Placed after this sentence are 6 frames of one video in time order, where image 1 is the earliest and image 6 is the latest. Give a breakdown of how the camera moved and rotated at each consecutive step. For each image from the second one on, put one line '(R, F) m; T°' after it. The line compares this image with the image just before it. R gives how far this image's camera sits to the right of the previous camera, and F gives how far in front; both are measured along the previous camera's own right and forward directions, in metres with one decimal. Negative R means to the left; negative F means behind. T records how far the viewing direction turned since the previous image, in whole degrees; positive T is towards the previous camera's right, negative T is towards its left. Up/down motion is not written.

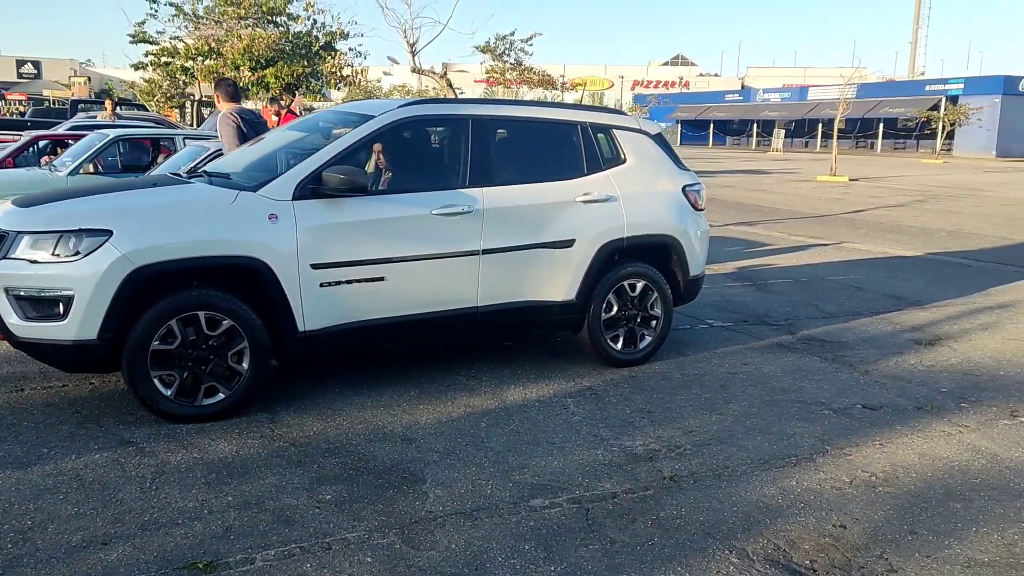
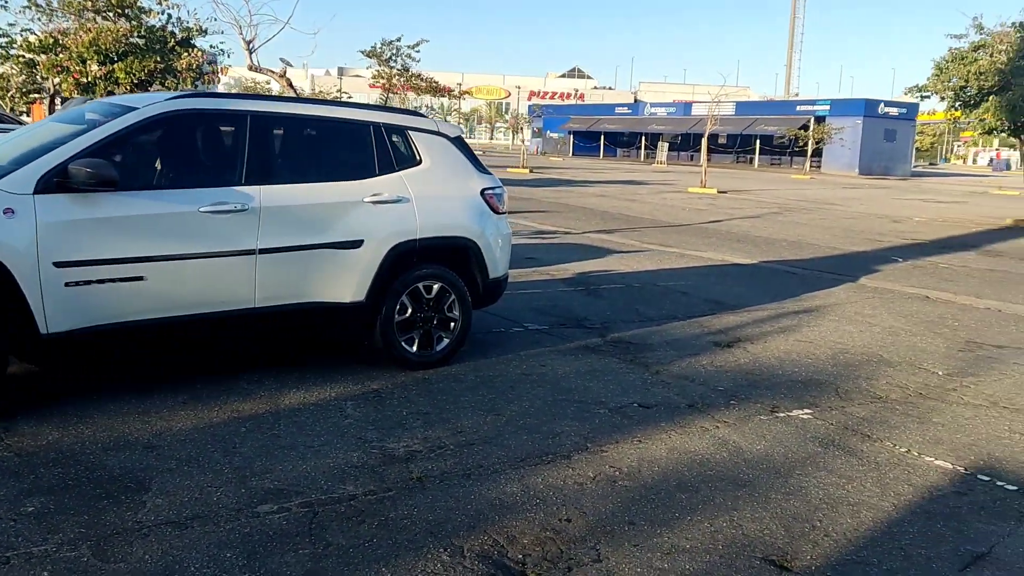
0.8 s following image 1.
(+0.8, 0.0) m; +7°
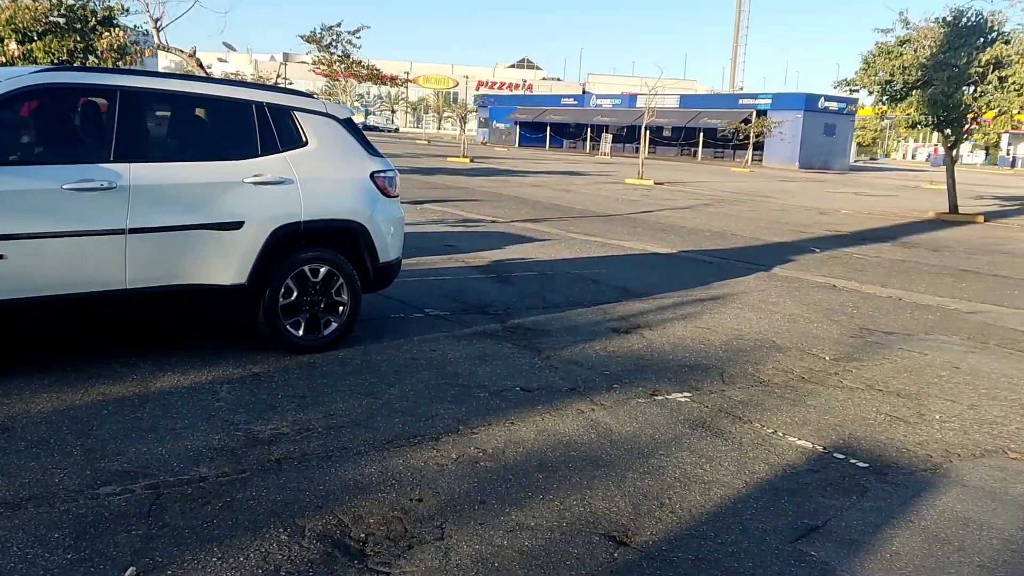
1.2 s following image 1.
(+0.5, 0.0) m; +3°
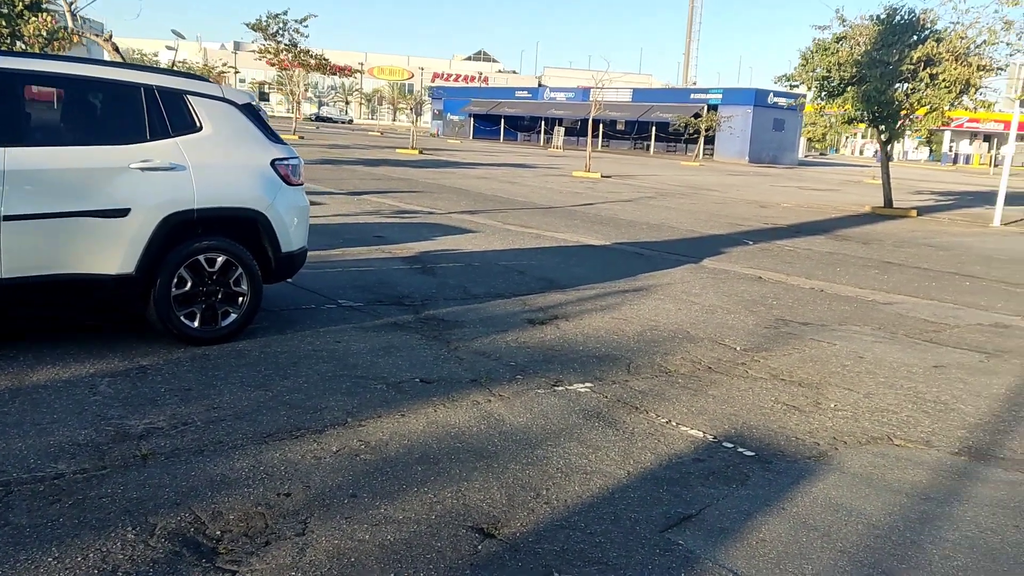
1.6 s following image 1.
(+0.4, +0.1) m; +3°
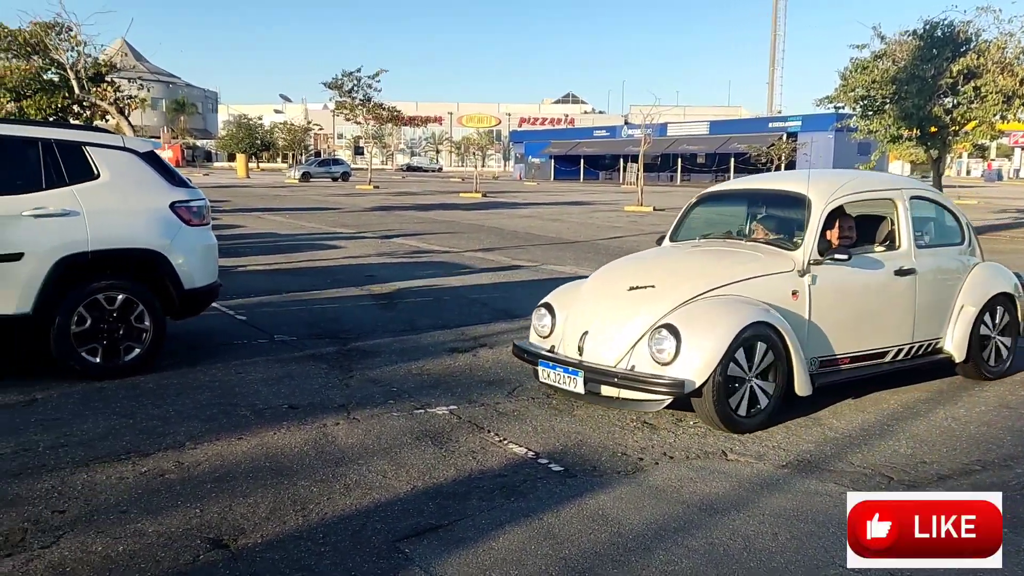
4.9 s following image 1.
(+1.7, 0.0) m; -7°
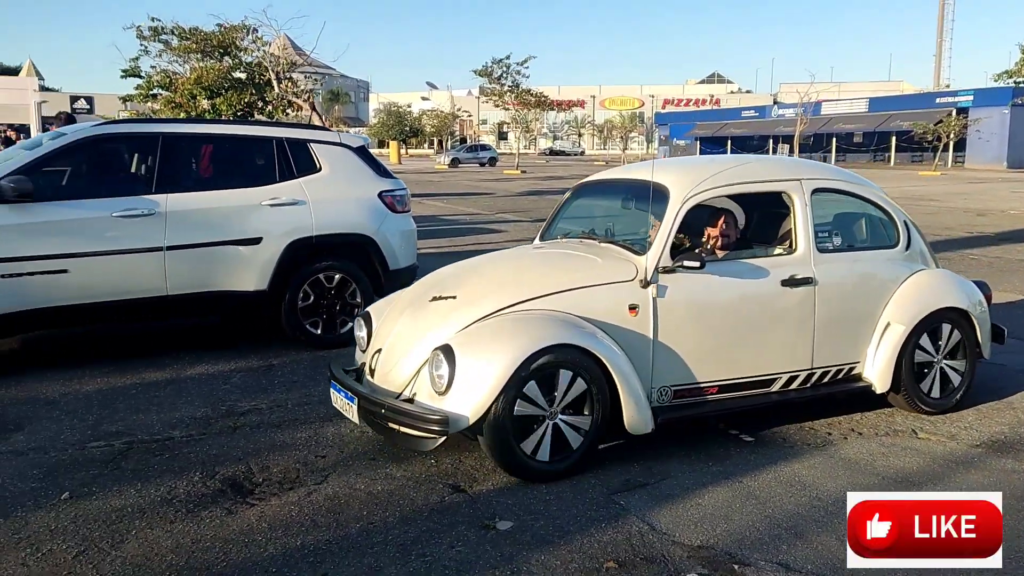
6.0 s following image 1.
(-0.3, -0.5) m; -9°
